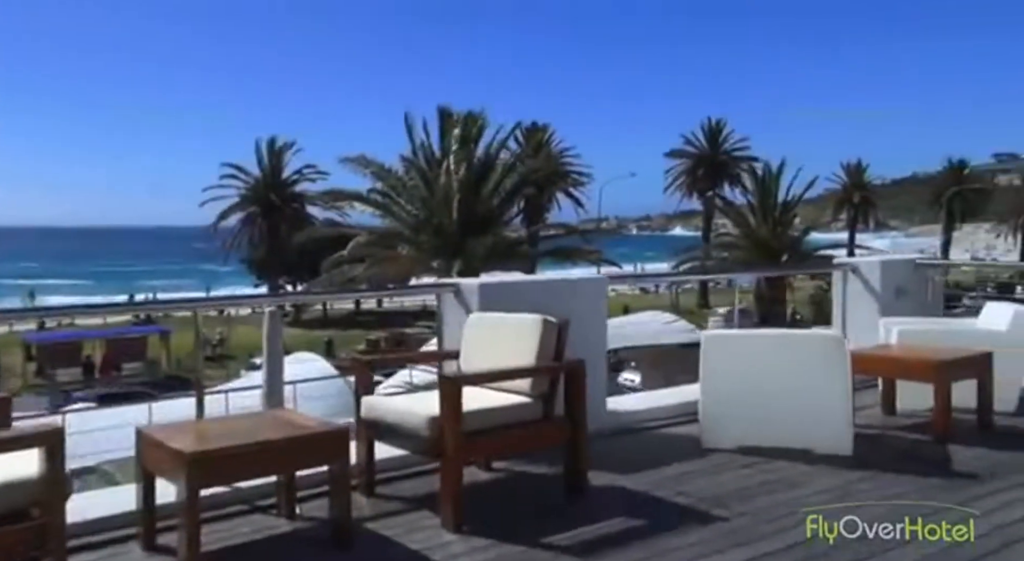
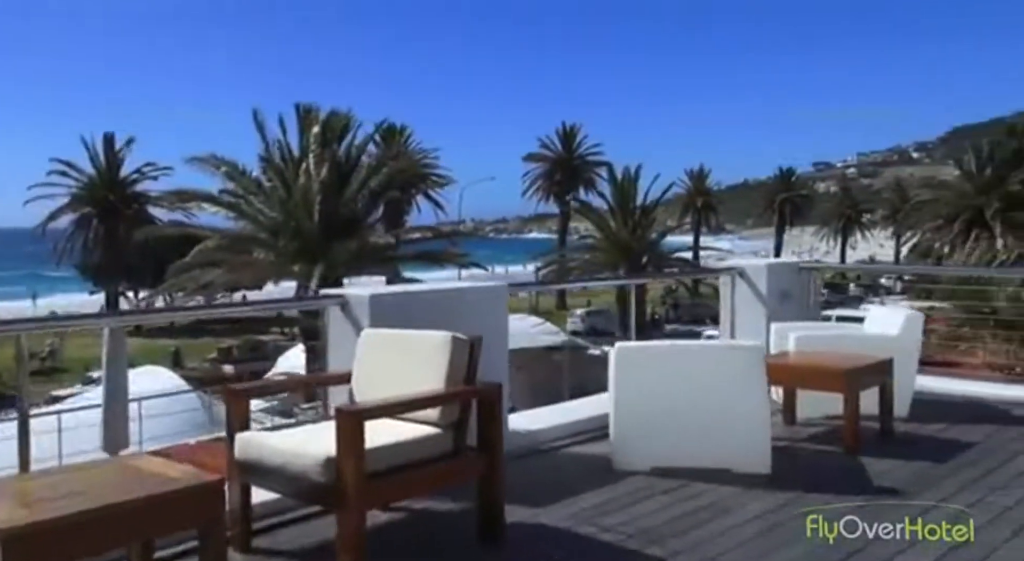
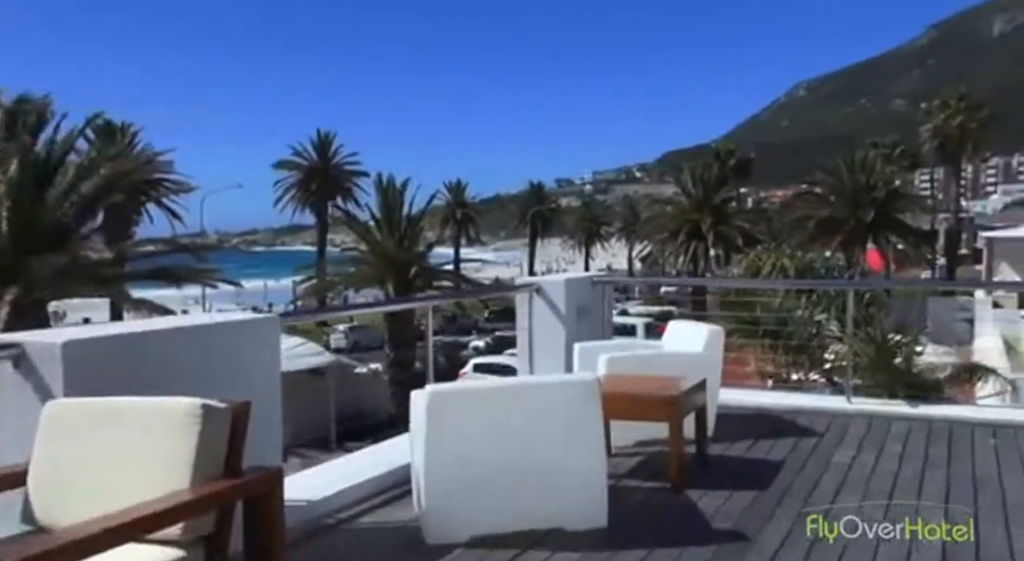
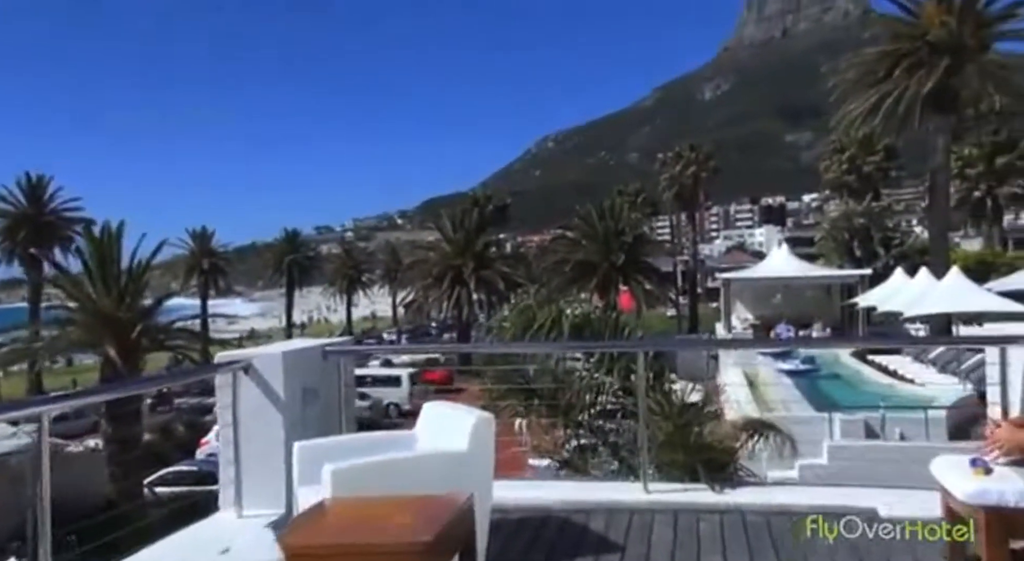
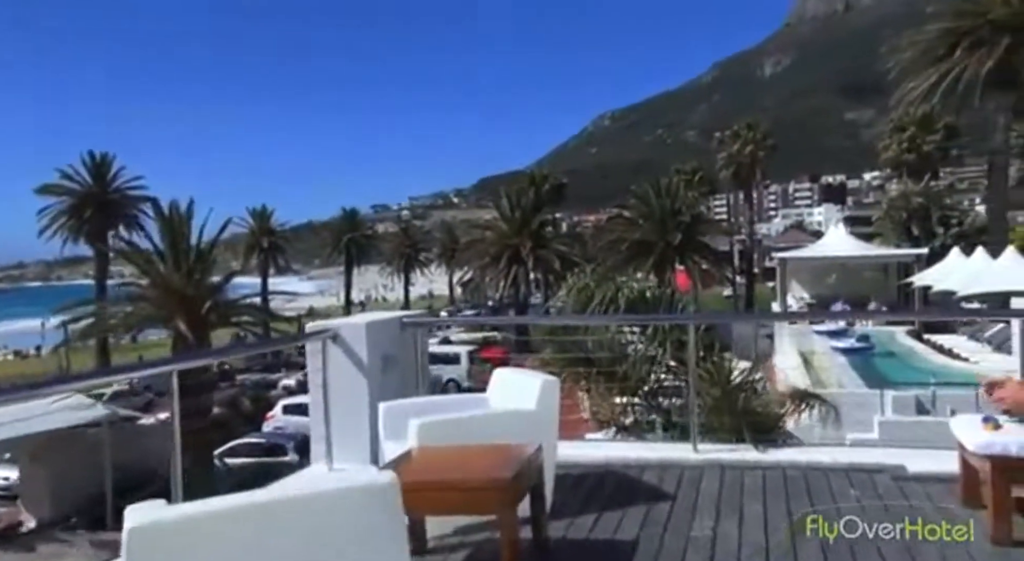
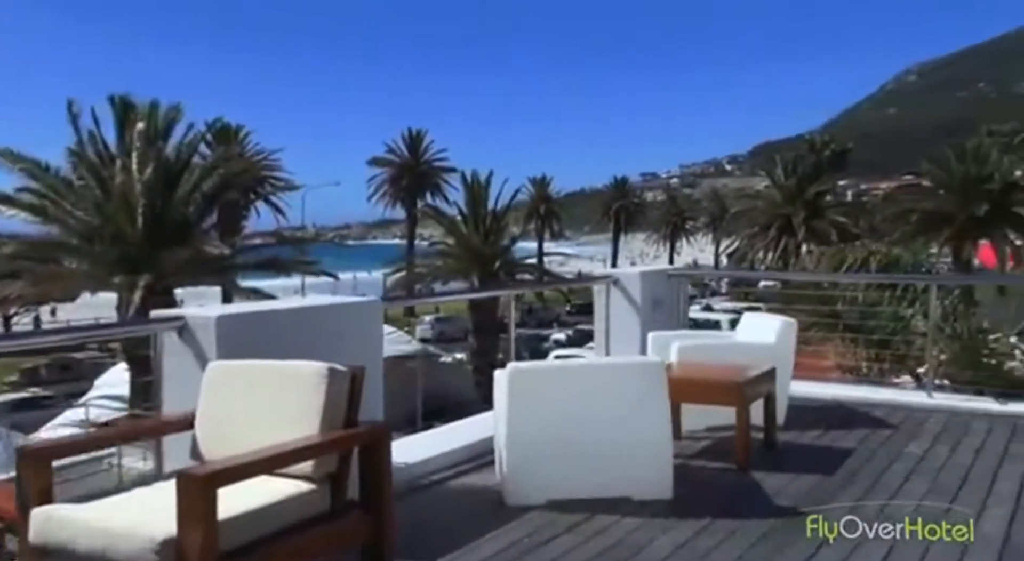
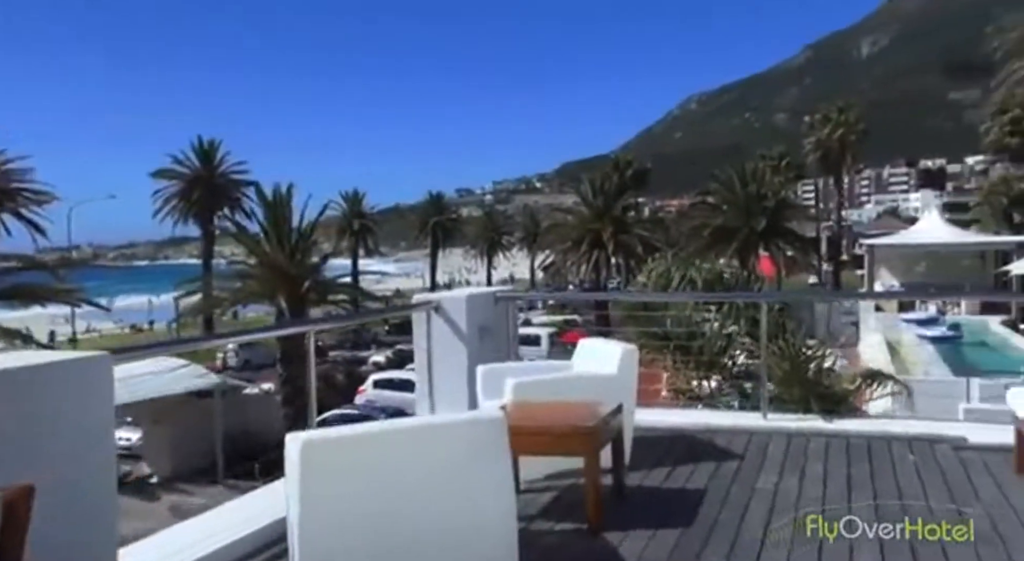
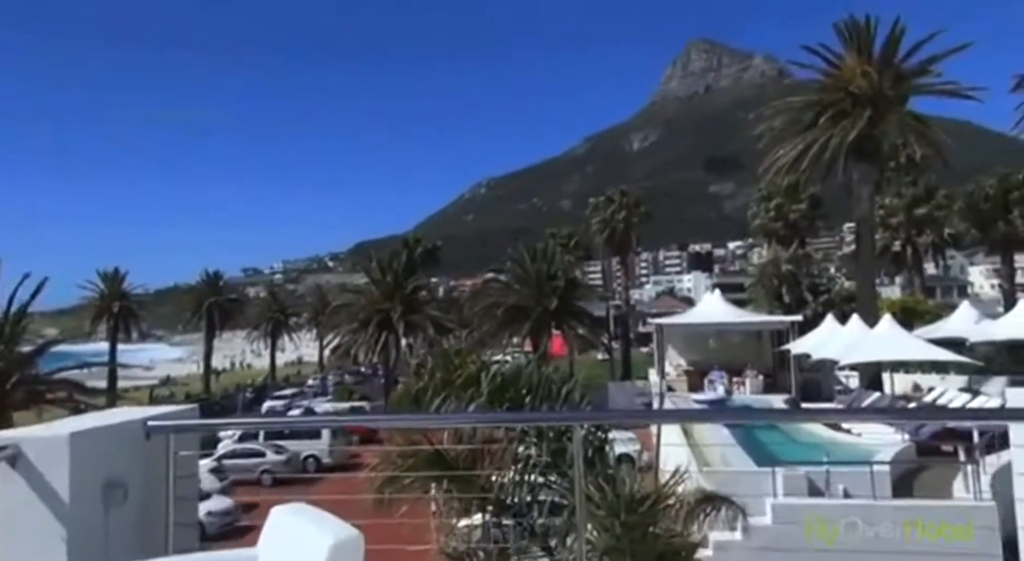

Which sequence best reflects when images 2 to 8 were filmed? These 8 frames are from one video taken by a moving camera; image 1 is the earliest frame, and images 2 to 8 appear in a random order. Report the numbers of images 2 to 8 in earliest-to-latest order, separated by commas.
2, 6, 3, 7, 5, 4, 8
